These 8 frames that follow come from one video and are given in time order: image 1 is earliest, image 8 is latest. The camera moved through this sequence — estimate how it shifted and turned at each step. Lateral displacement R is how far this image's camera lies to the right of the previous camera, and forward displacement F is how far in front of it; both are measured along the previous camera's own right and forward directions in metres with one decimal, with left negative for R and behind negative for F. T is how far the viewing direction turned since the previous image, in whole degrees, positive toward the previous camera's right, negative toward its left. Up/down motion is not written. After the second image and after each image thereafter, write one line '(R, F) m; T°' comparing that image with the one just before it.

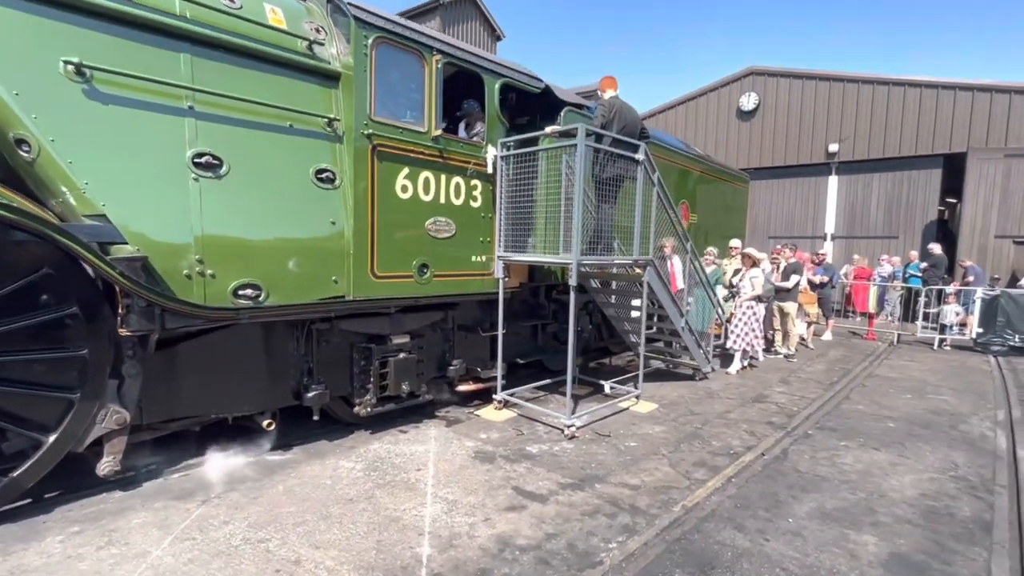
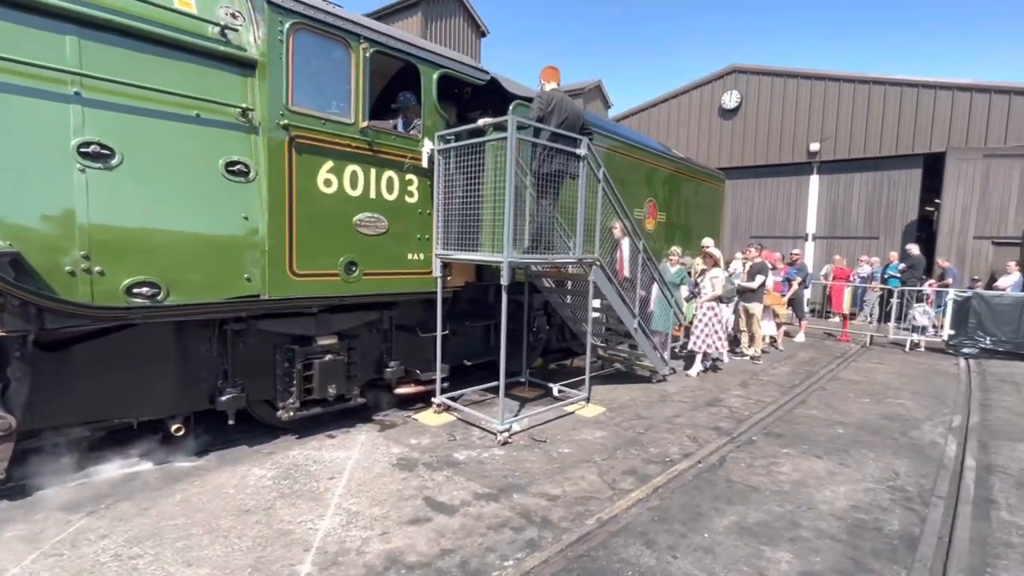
(+0.6, +0.2) m; 0°
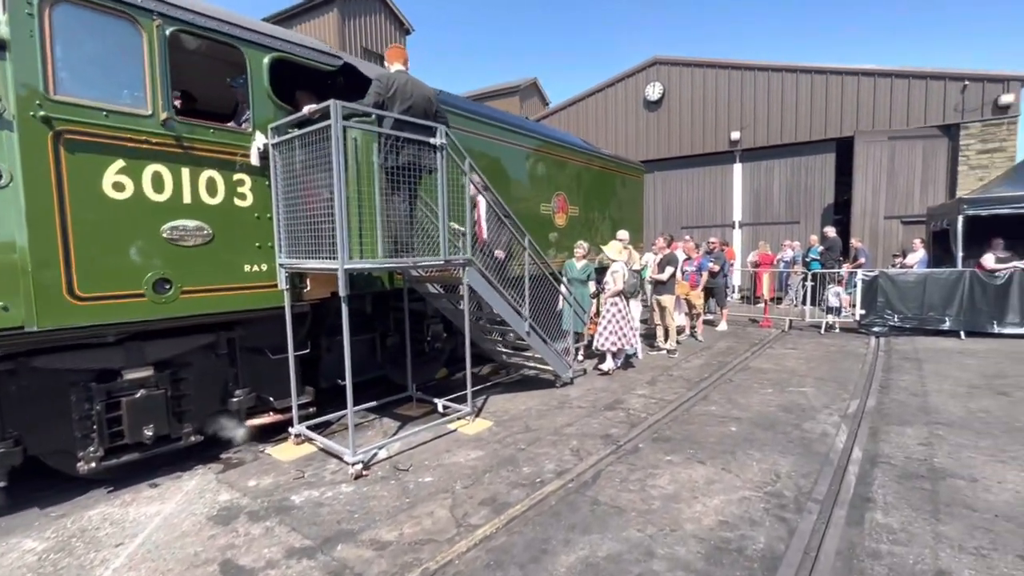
(+1.0, +0.5) m; +5°
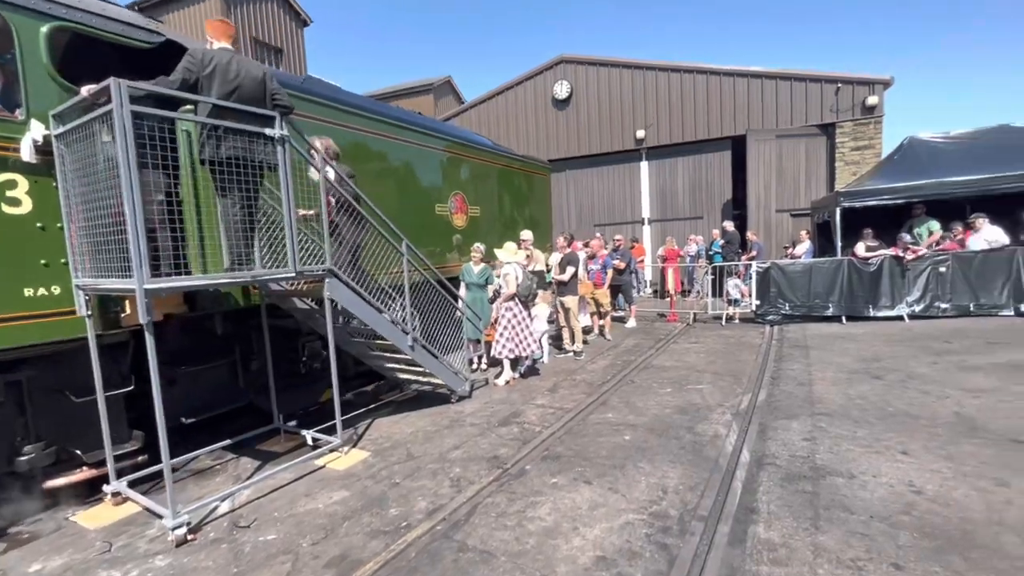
(+0.5, +0.4) m; +8°
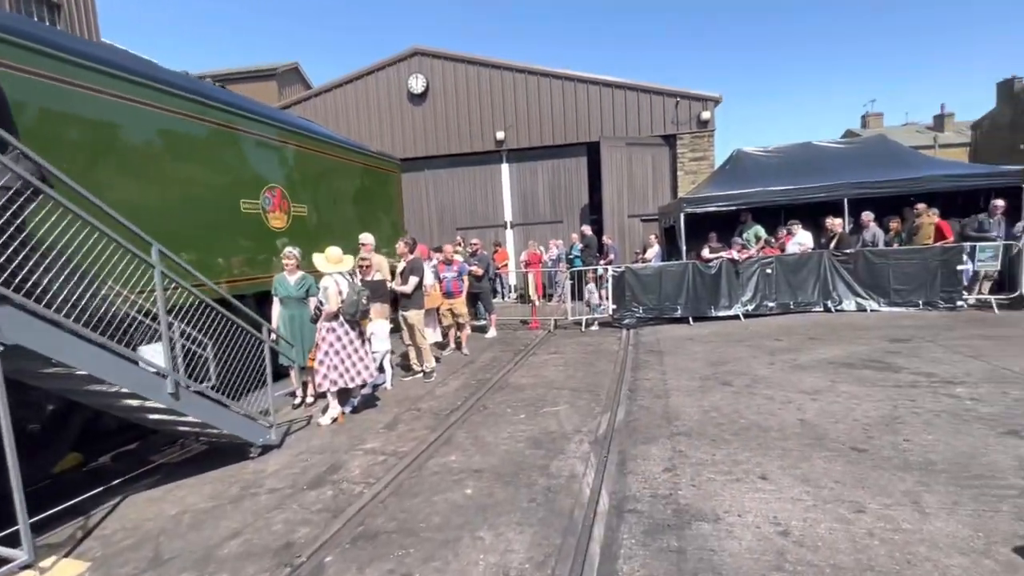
(+0.5, +0.9) m; +15°
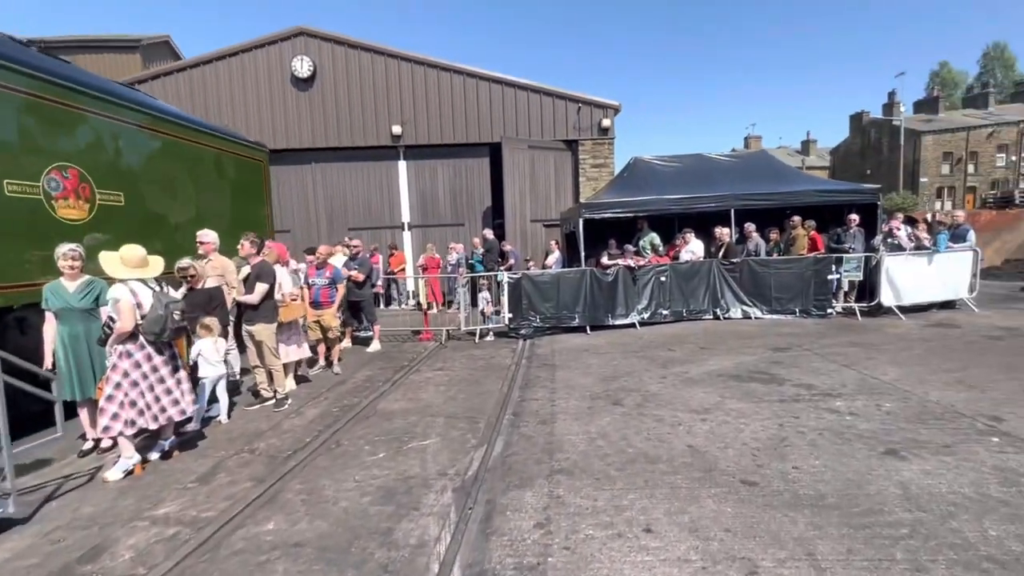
(+0.5, +0.7) m; +10°
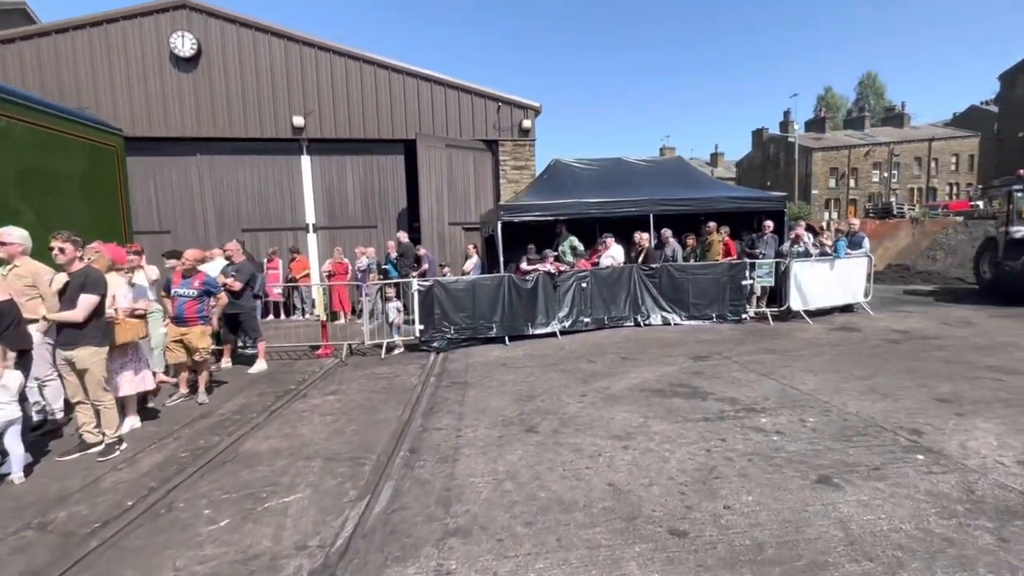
(+0.3, +0.7) m; +9°
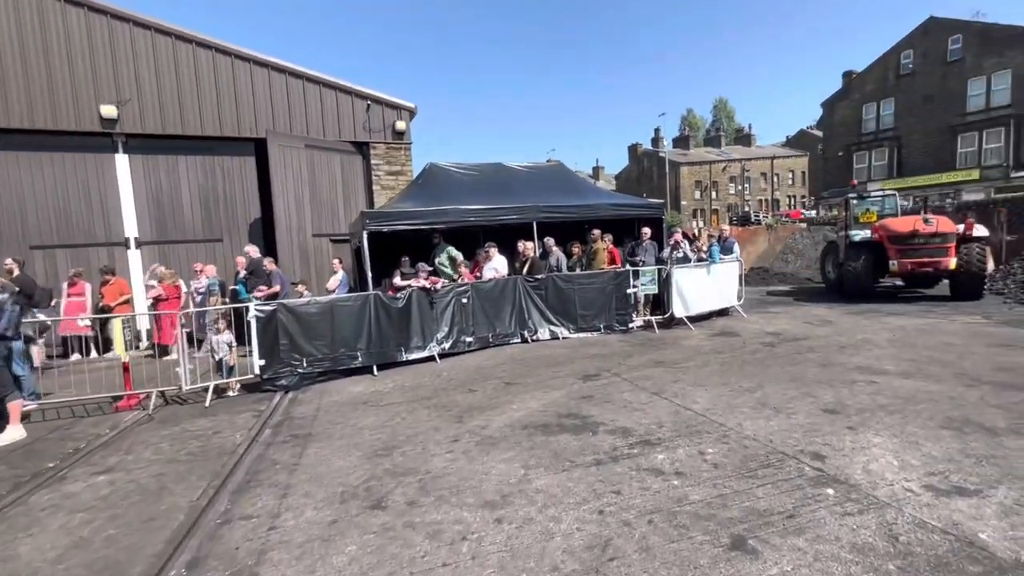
(+0.4, +1.0) m; +12°
